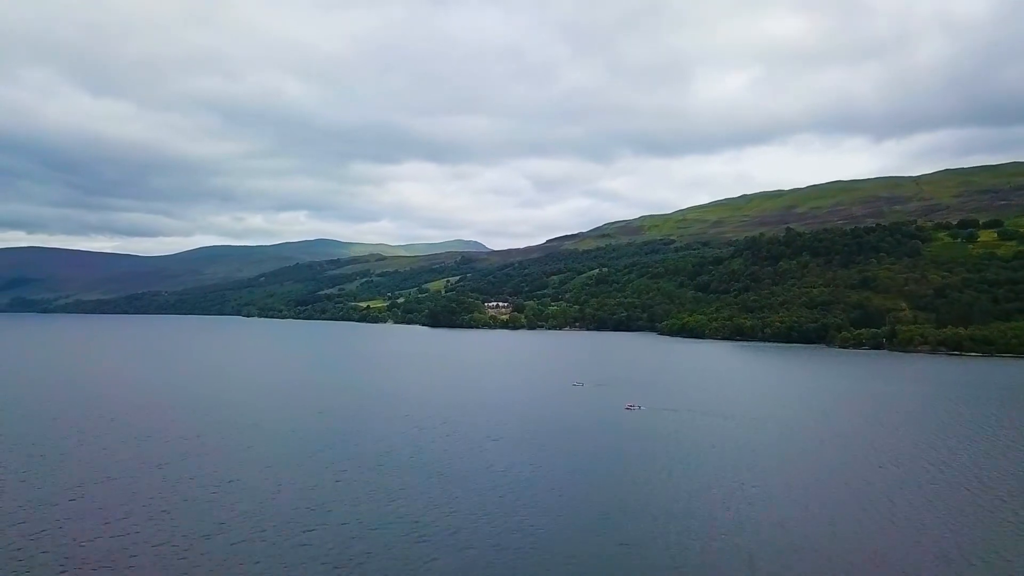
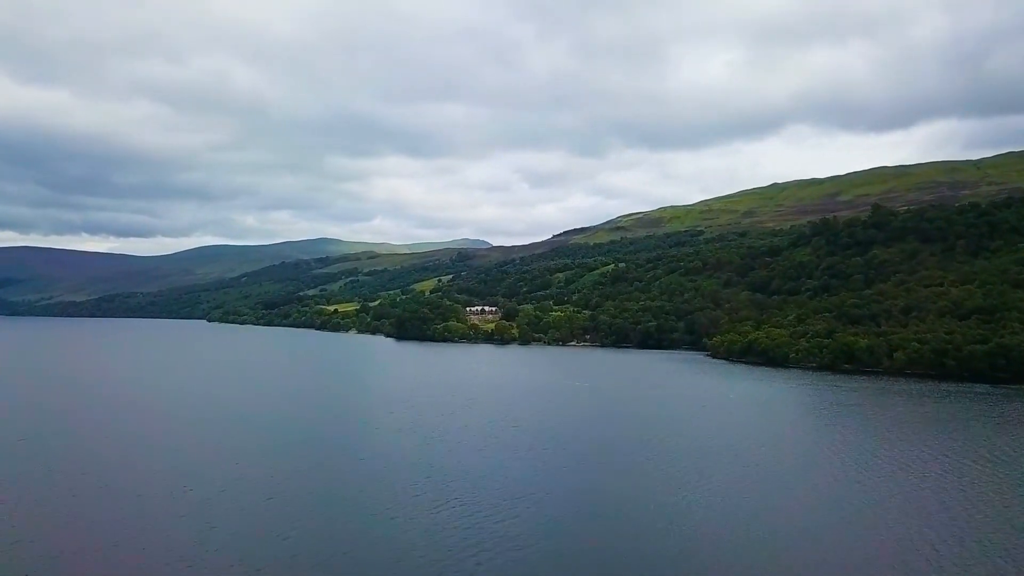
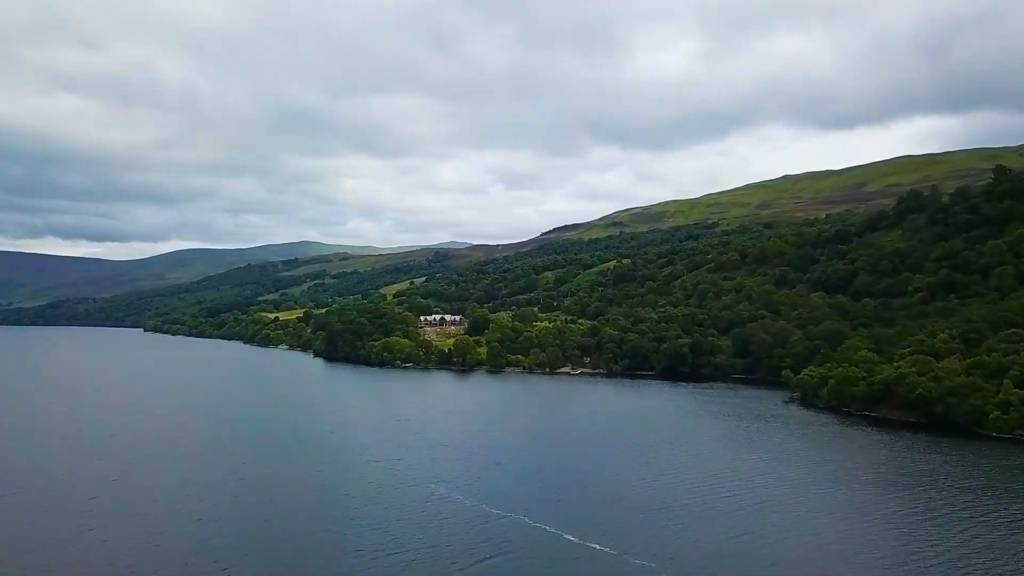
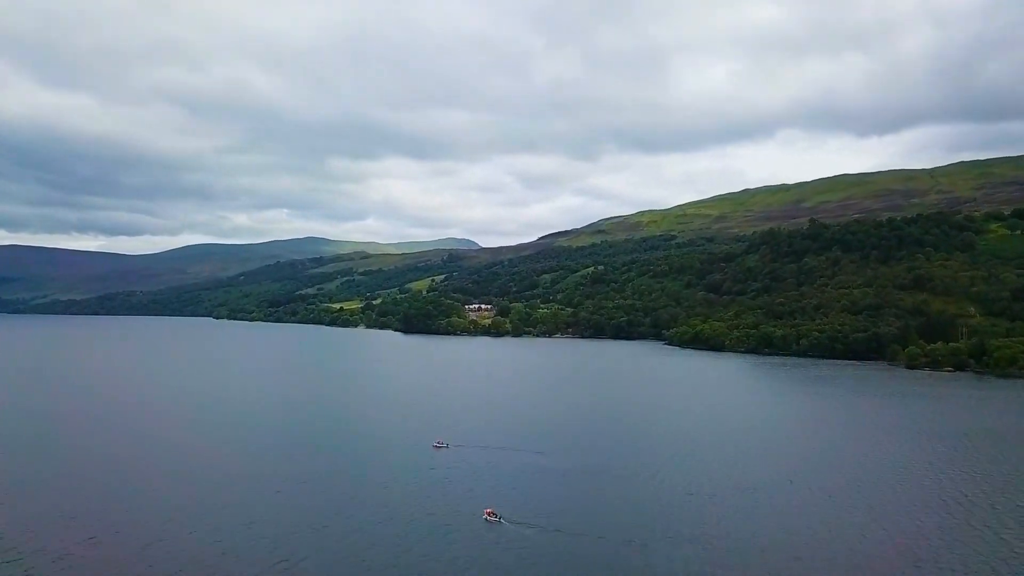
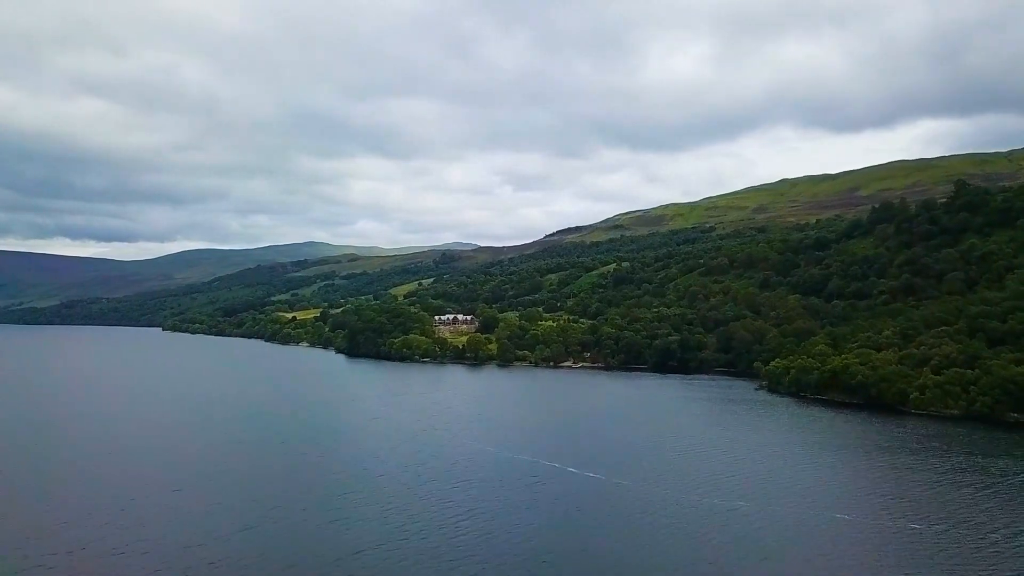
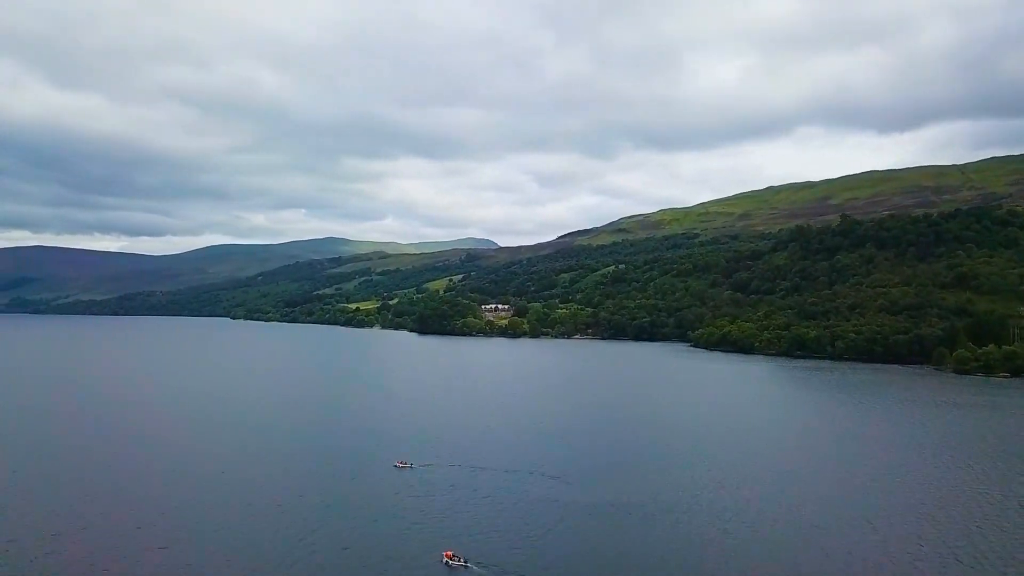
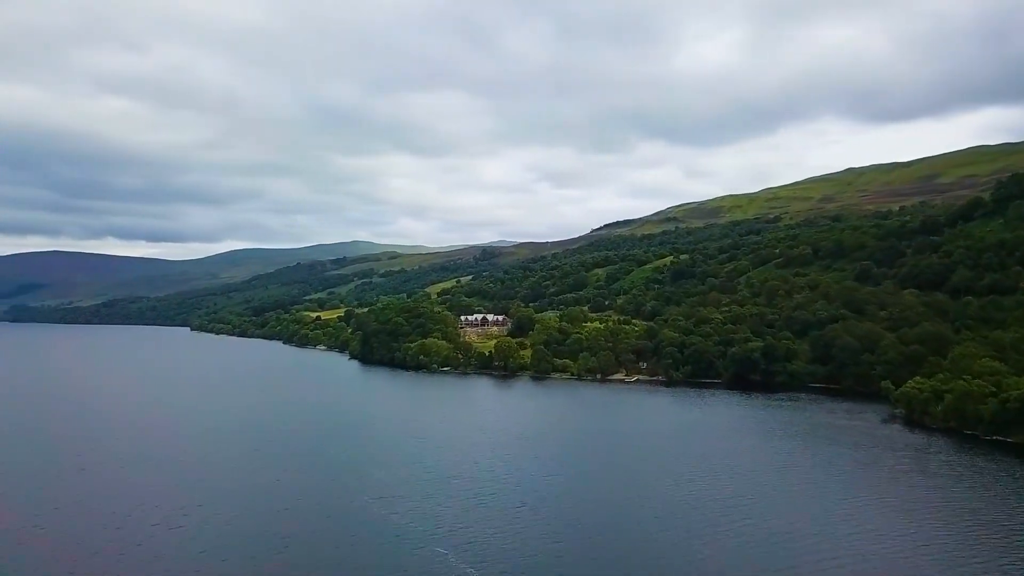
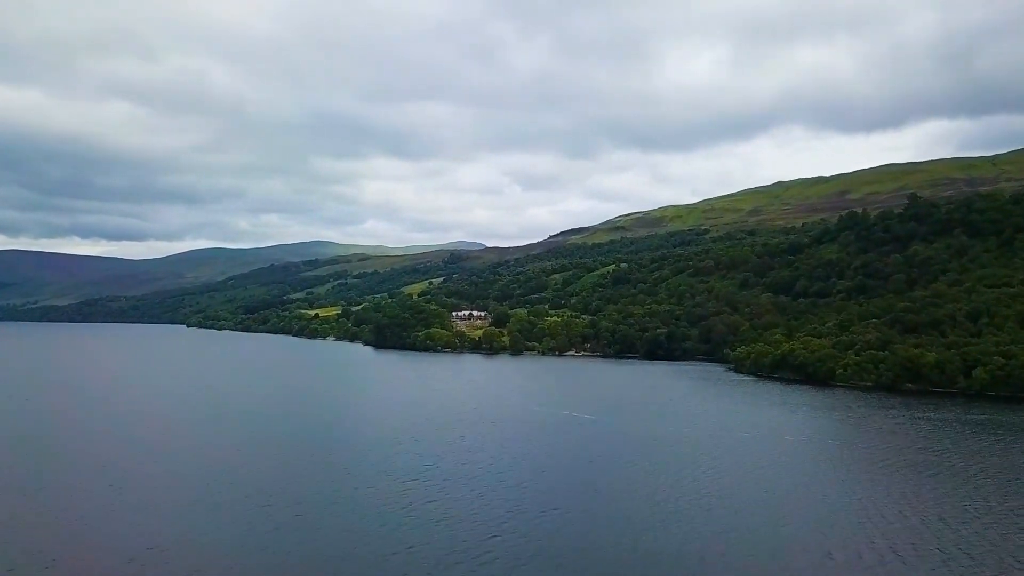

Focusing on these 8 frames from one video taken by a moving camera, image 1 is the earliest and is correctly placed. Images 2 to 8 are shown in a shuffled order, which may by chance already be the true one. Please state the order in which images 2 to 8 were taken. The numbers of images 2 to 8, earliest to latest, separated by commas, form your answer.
4, 6, 2, 8, 5, 3, 7
